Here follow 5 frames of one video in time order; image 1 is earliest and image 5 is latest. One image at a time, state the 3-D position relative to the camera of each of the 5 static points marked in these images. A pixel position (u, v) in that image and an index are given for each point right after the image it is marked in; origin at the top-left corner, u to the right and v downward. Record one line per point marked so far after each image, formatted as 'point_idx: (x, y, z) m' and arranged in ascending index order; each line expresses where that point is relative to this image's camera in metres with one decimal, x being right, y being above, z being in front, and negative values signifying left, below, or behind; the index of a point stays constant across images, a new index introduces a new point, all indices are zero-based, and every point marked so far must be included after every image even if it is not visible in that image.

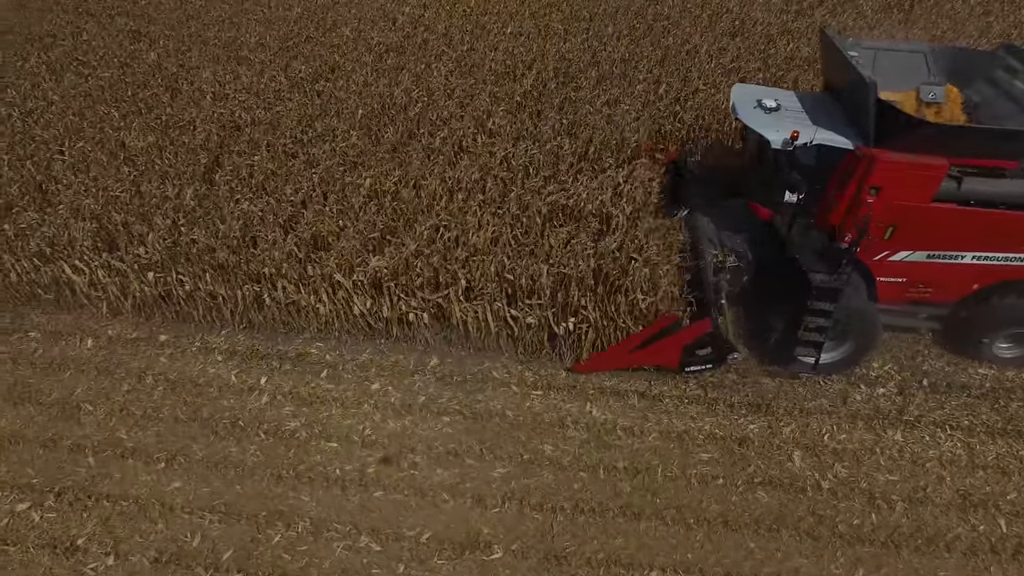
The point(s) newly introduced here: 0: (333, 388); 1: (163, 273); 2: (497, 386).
0: (-0.8, -0.5, +5.4) m
1: (-1.7, +0.1, +5.7) m
2: (-0.1, -0.5, +5.4) m
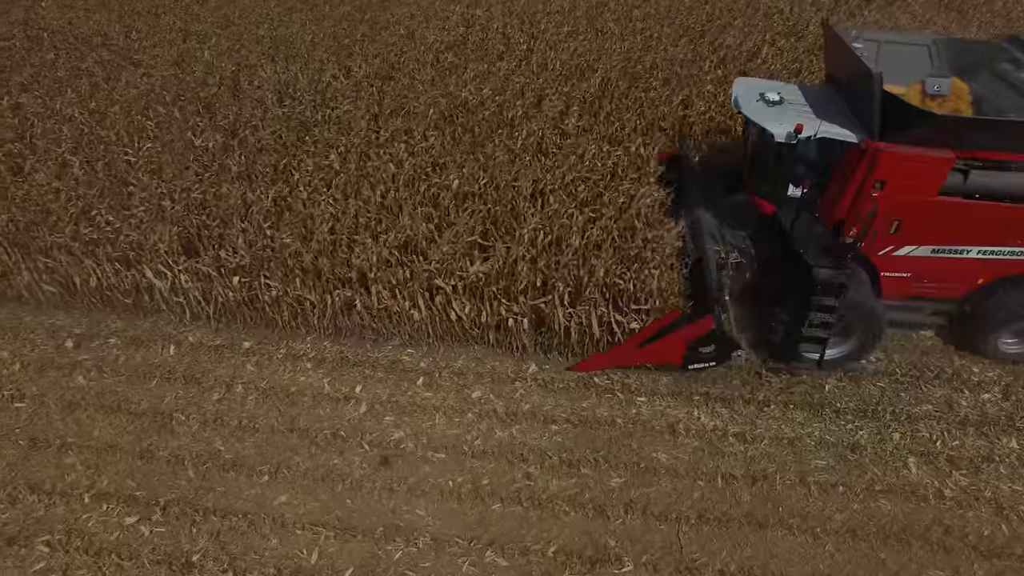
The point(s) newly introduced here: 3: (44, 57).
0: (-0.3, -0.5, +5.3) m
1: (-1.3, 0.0, +5.6) m
2: (+0.4, -0.5, +5.4) m
3: (-3.0, +1.5, +7.8) m
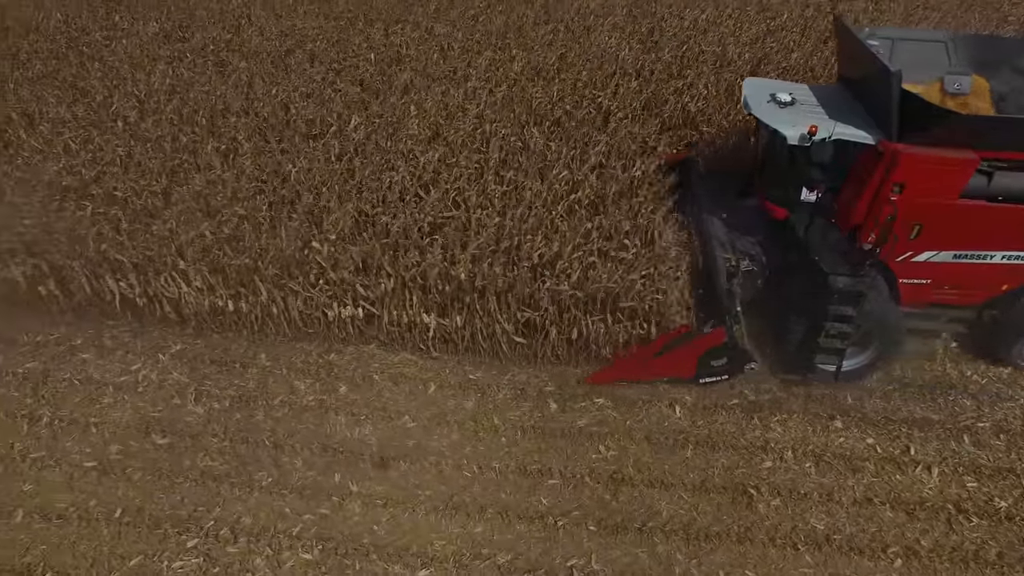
0: (+2.0, -0.7, +4.8) m
1: (+1.1, -0.2, +5.0) m
2: (+2.8, -0.7, +4.9) m
3: (-0.9, +1.3, +7.0) m
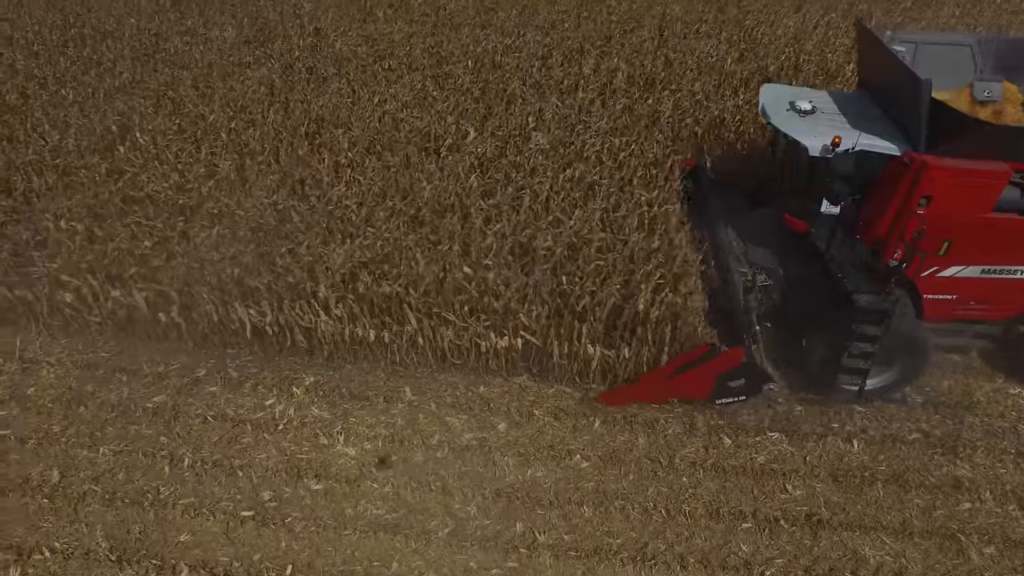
0: (+2.8, -0.8, +4.4) m
1: (+1.8, -0.3, +4.6) m
2: (+3.5, -0.8, +4.6) m
3: (-0.2, +1.1, +6.6) m
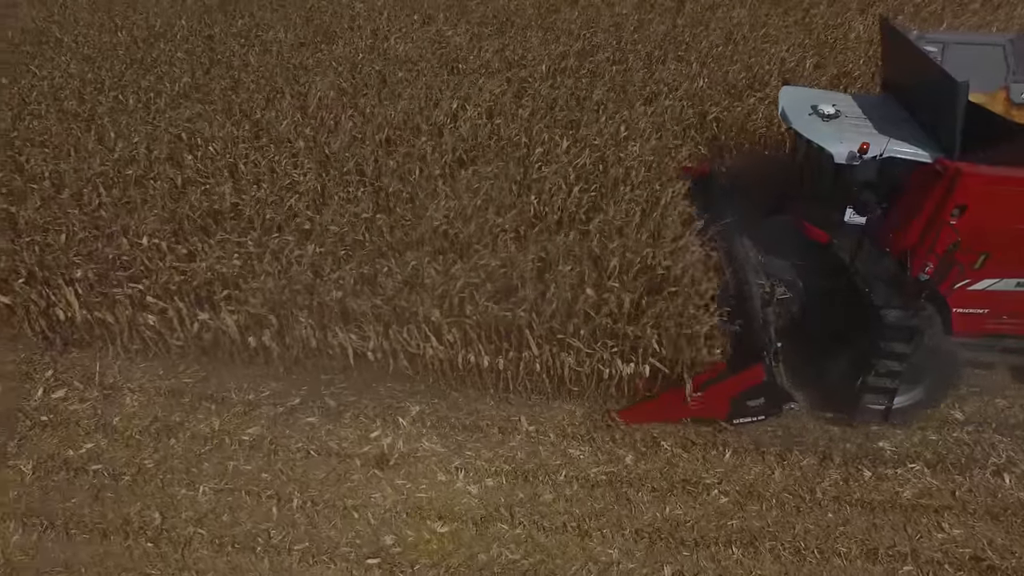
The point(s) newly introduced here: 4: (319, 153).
0: (+3.3, -0.9, +4.1) m
1: (+2.3, -0.4, +4.3) m
2: (+4.0, -0.9, +4.2) m
3: (+0.3, +1.0, +6.3) m
4: (-1.0, +0.7, +5.8) m
